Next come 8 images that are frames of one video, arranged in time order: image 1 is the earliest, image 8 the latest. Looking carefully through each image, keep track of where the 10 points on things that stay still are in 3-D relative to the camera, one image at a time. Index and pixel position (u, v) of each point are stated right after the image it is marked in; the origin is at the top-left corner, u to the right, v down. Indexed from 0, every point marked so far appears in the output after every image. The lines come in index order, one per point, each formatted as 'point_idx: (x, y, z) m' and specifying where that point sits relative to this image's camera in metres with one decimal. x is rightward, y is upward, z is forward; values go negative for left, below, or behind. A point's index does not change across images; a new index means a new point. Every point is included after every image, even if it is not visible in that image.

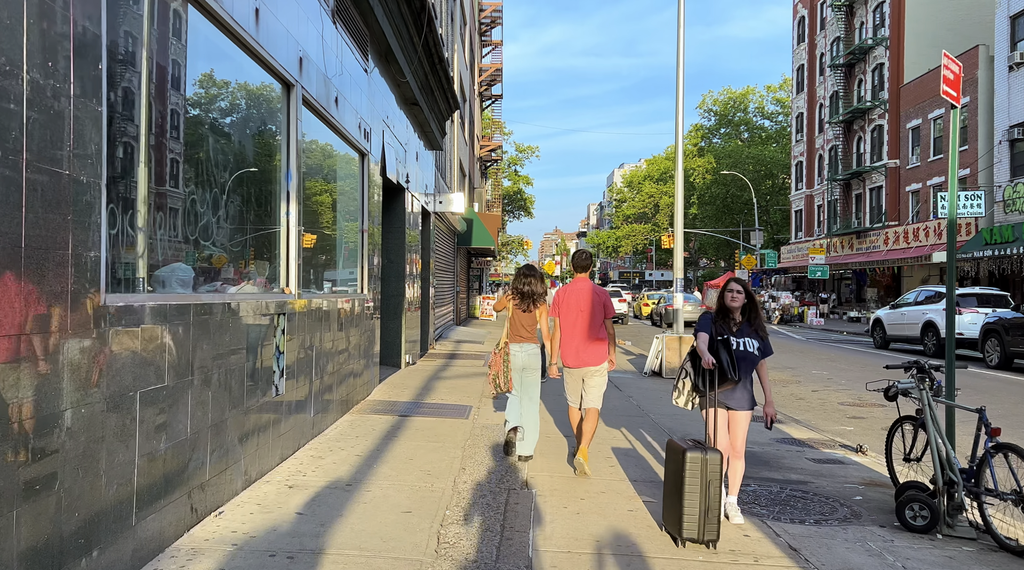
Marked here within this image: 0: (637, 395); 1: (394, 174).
0: (+1.7, -1.5, +11.3) m
1: (-1.7, +1.5, +11.8) m
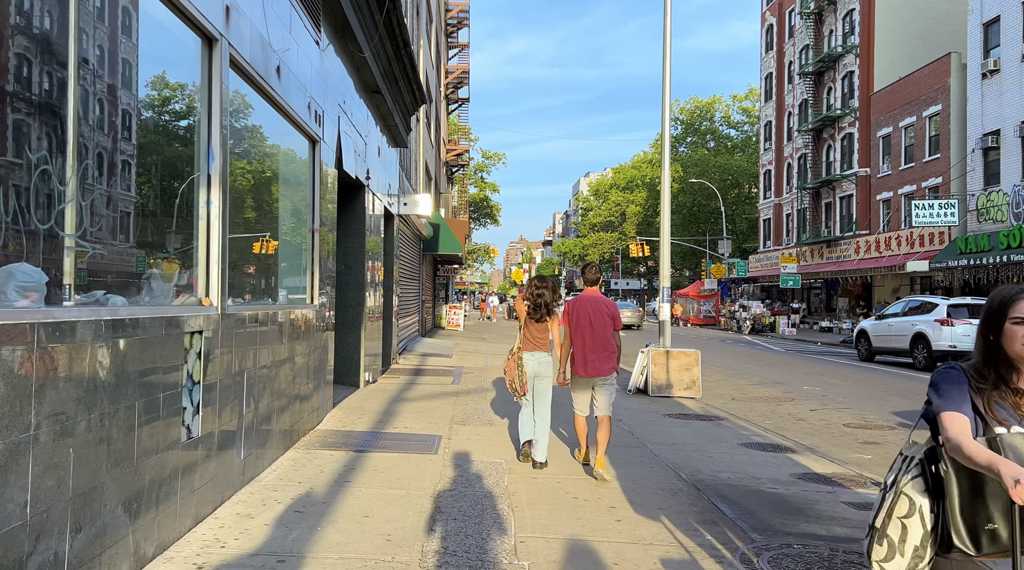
0: (+1.4, -1.6, +10.1) m
1: (-2.0, +1.4, +10.5) m
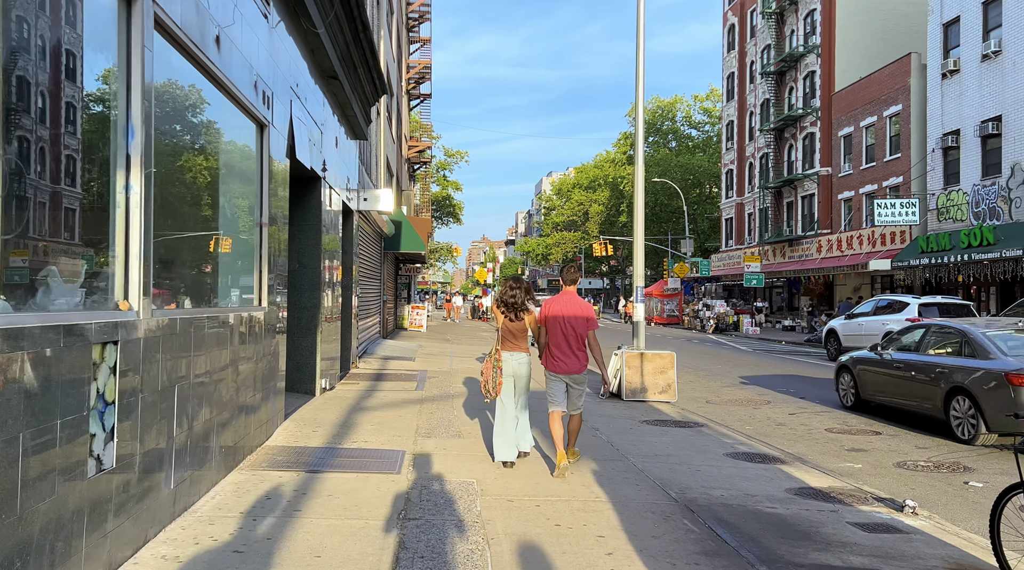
0: (+1.0, -1.6, +9.4) m
1: (-2.4, +1.4, +9.7) m
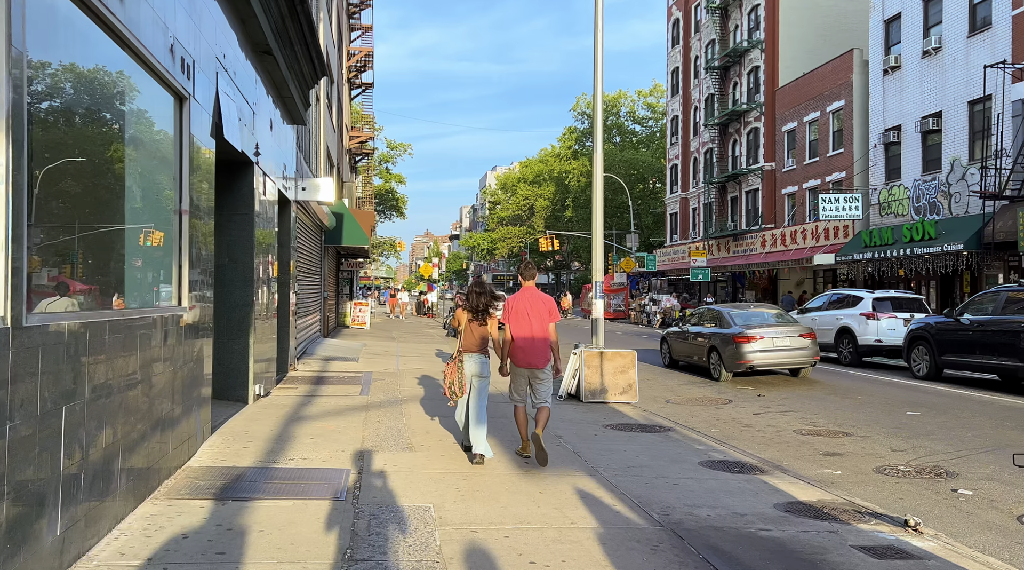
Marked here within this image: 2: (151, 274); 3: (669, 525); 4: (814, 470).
0: (+0.6, -1.5, +8.7) m
1: (-2.9, +1.5, +8.7) m
2: (-2.5, +0.1, +5.8) m
3: (+1.0, -1.5, +5.3) m
4: (+3.0, -1.8, +8.3) m
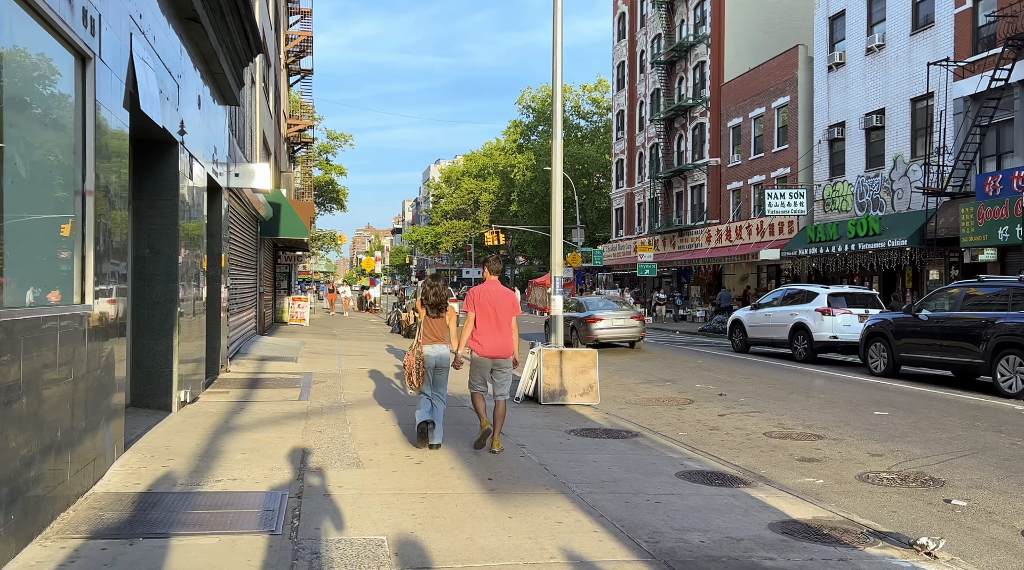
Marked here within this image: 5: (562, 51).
0: (+0.2, -1.5, +8.0) m
1: (-3.3, +1.5, +7.7) m
2: (-2.7, +0.1, +4.9) m
3: (+0.8, -1.5, +4.5) m
4: (+2.6, -1.8, +7.7) m
5: (+0.7, +3.5, +12.5) m
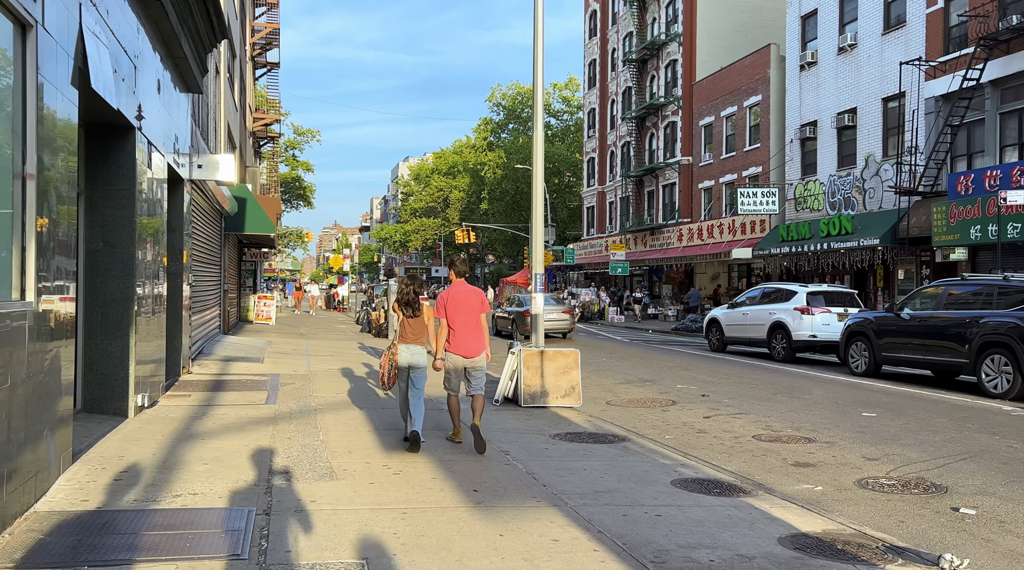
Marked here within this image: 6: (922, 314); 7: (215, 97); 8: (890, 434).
0: (0.0, -1.5, +7.5) m
1: (-3.4, +1.6, +7.1) m
2: (-2.8, +0.2, +4.3) m
3: (+0.8, -1.4, +4.1) m
4: (+2.5, -1.8, +7.4) m
5: (+0.4, +3.5, +12.1) m
6: (+6.9, -0.5, +14.2) m
7: (-5.8, +3.7, +16.3) m
8: (+4.3, -1.7, +9.6) m
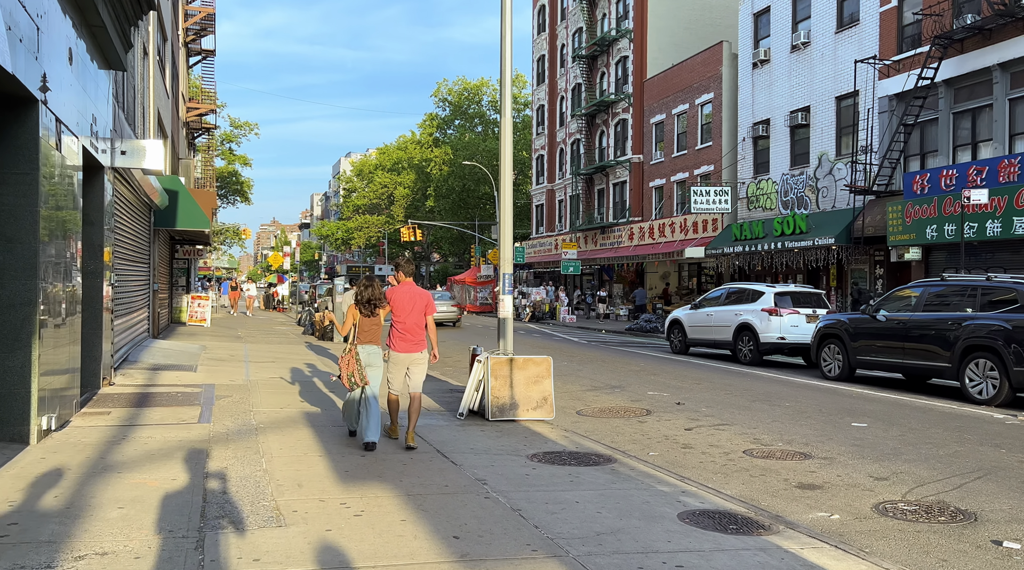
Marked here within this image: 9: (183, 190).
0: (-0.2, -1.5, +6.5) m
1: (-3.5, +1.6, +5.9) m
2: (-2.7, +0.1, +3.1) m
3: (+0.8, -1.5, +3.2) m
4: (+2.3, -1.8, +6.5) m
5: (-0.1, +3.5, +11.1) m
6: (+6.3, -0.5, +13.6) m
7: (-6.5, +3.7, +14.9) m
8: (+4.0, -1.7, +8.9) m
9: (-7.3, +2.1, +18.7) m
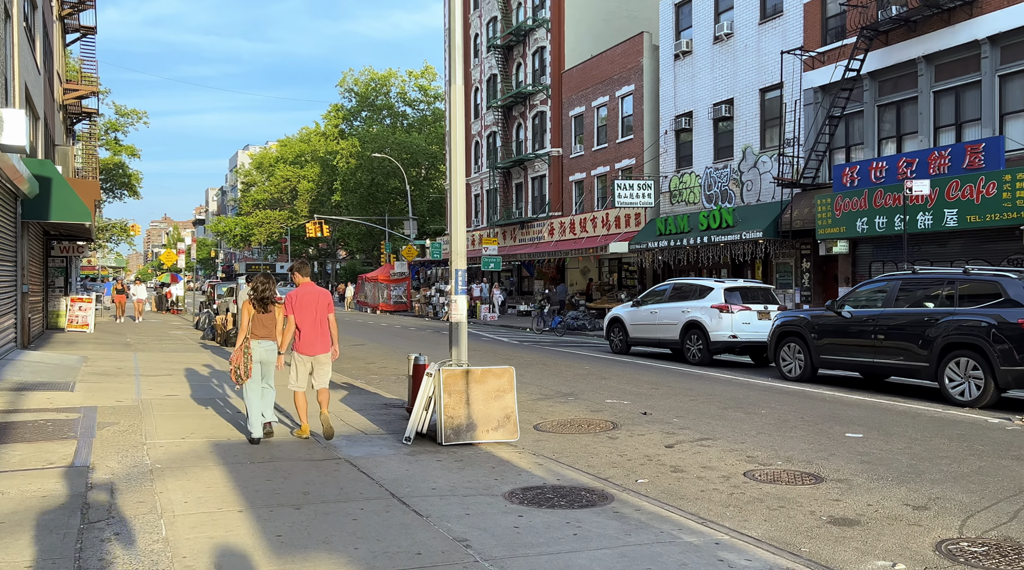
0: (-0.3, -1.5, +5.0) m
1: (-3.6, +1.5, +4.0) m
2: (-2.4, +0.1, +1.3) m
3: (+1.1, -1.5, +1.7) m
4: (+2.2, -1.7, +5.2) m
5: (-0.7, +3.6, +9.5) m
6: (+5.4, -0.4, +12.8) m
7: (-7.5, +3.7, +12.6) m
8: (+3.6, -1.7, +7.7) m
9: (-8.7, +2.1, +16.2) m
